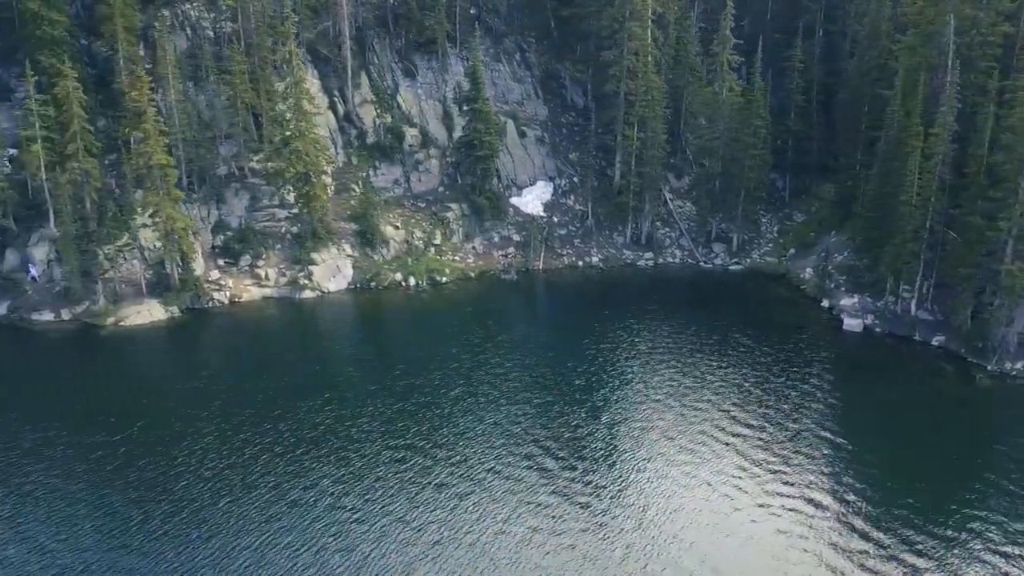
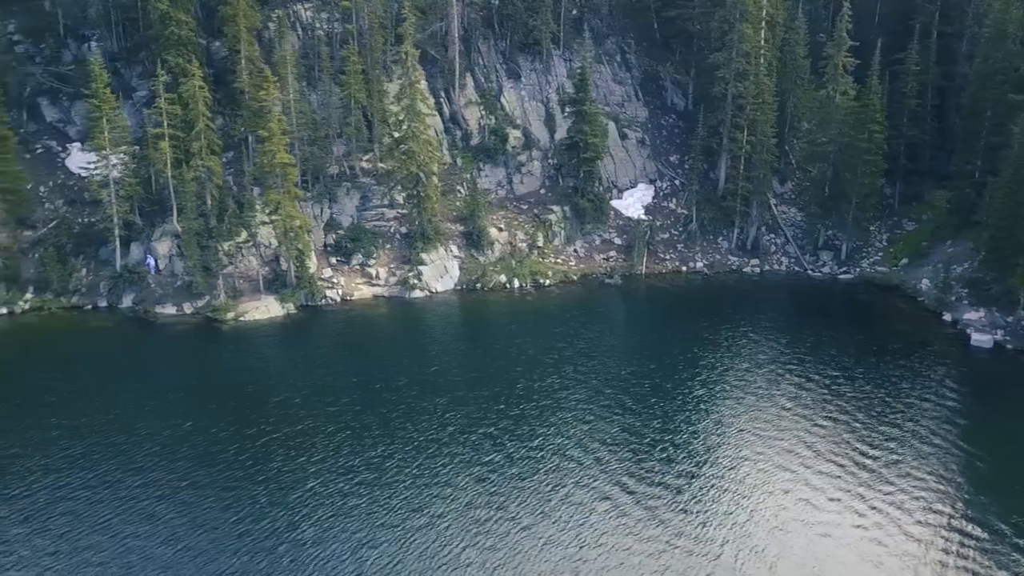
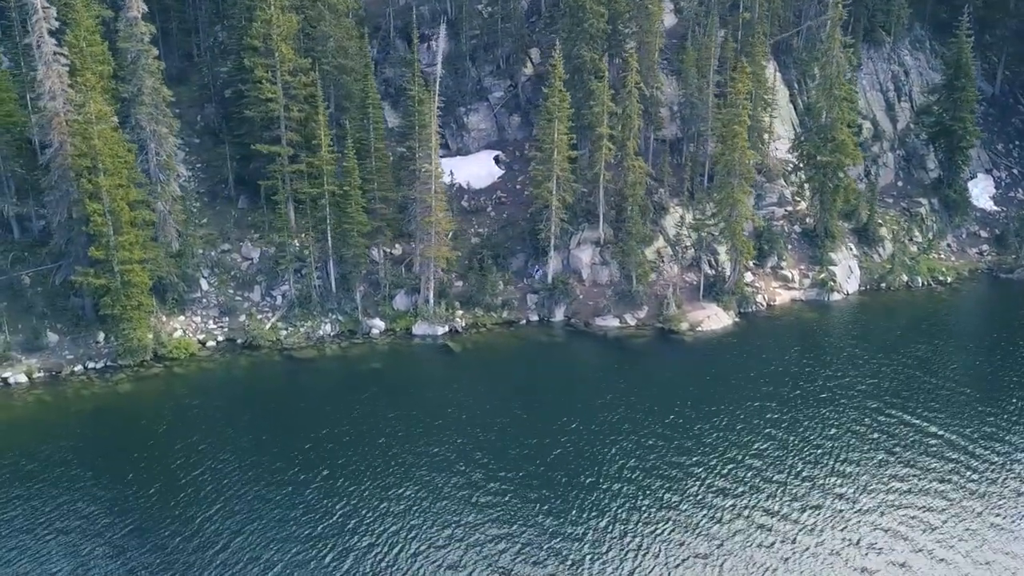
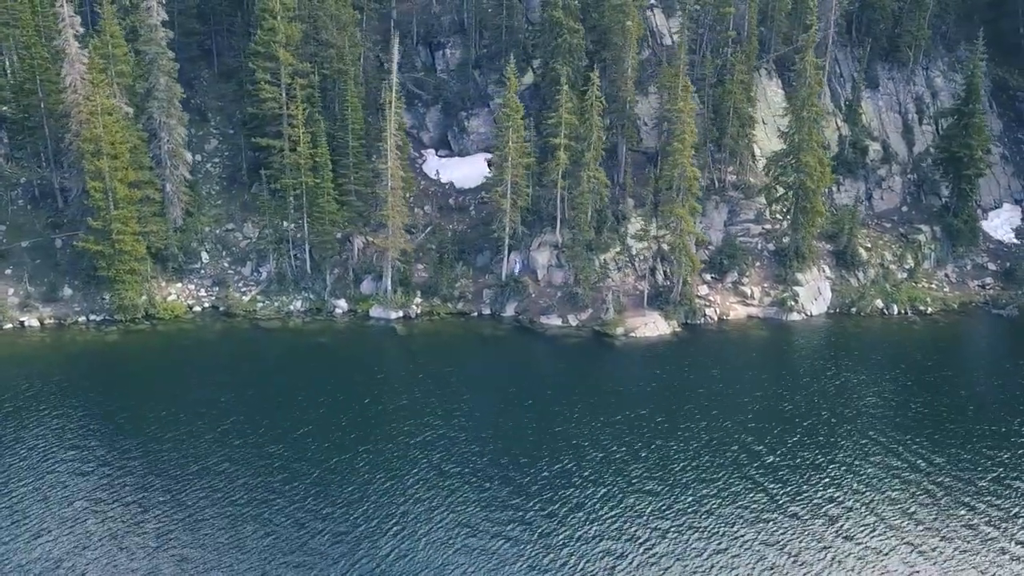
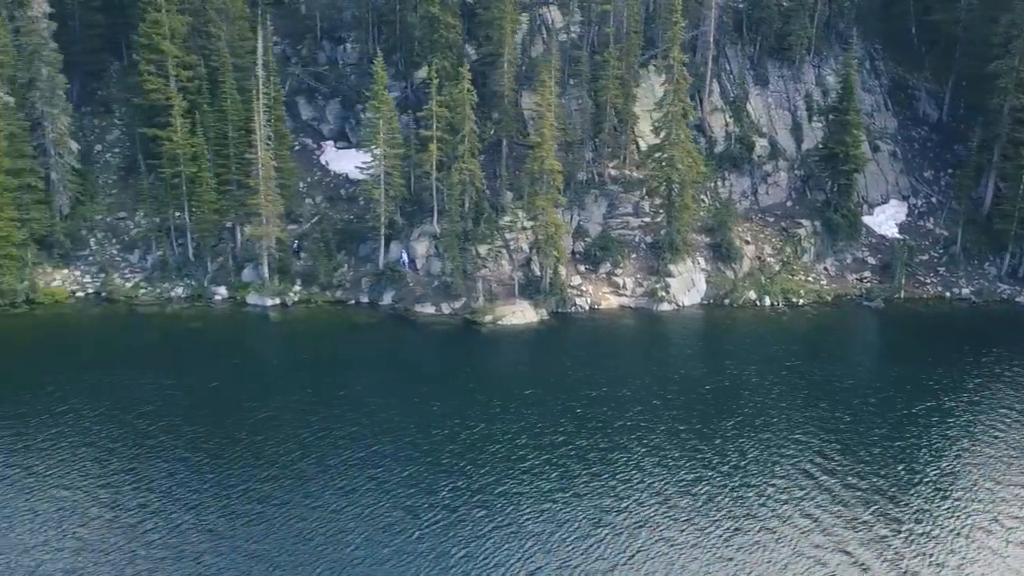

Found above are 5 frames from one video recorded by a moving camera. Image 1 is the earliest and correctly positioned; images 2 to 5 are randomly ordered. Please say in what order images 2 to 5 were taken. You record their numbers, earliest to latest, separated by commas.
2, 5, 4, 3
